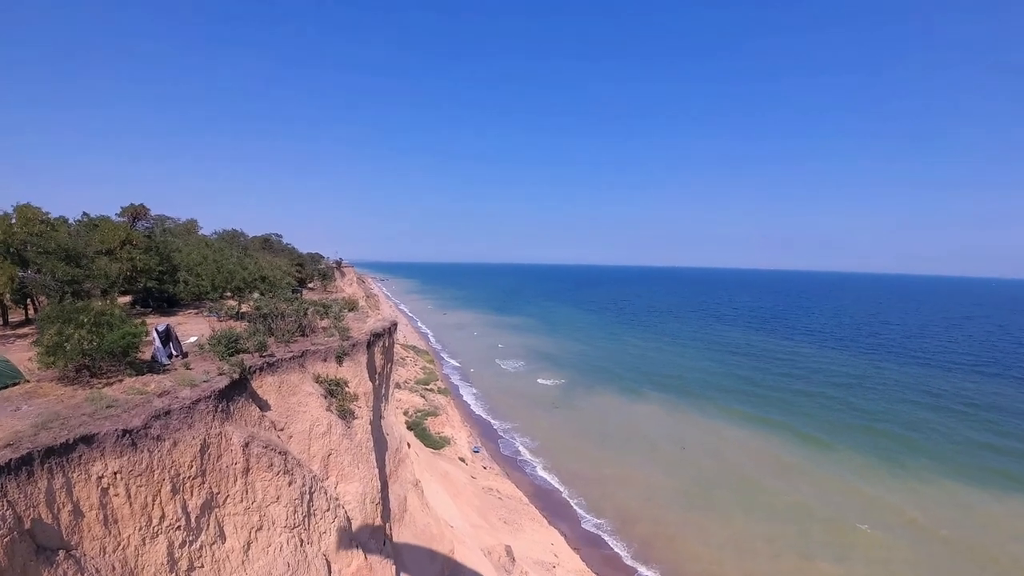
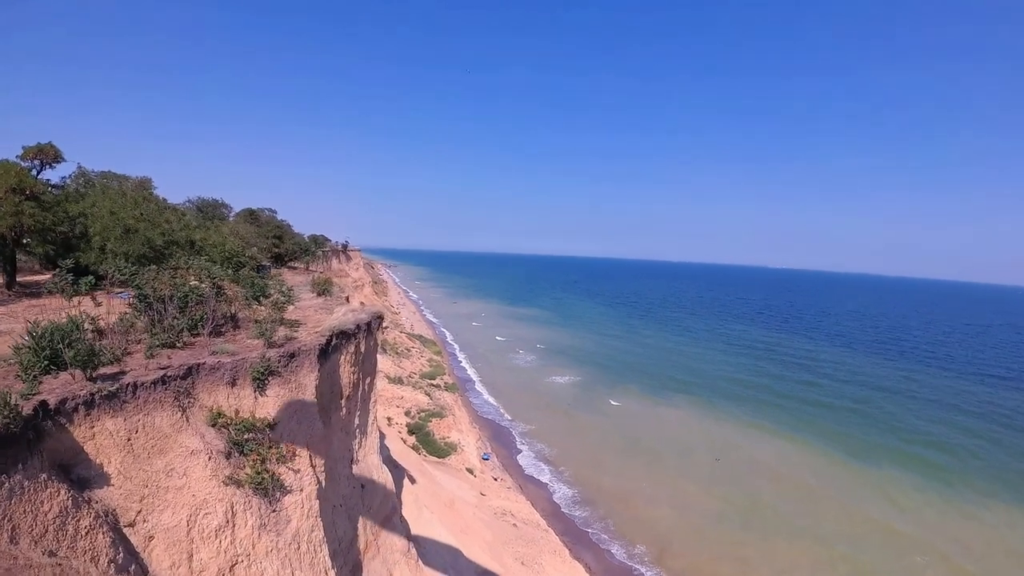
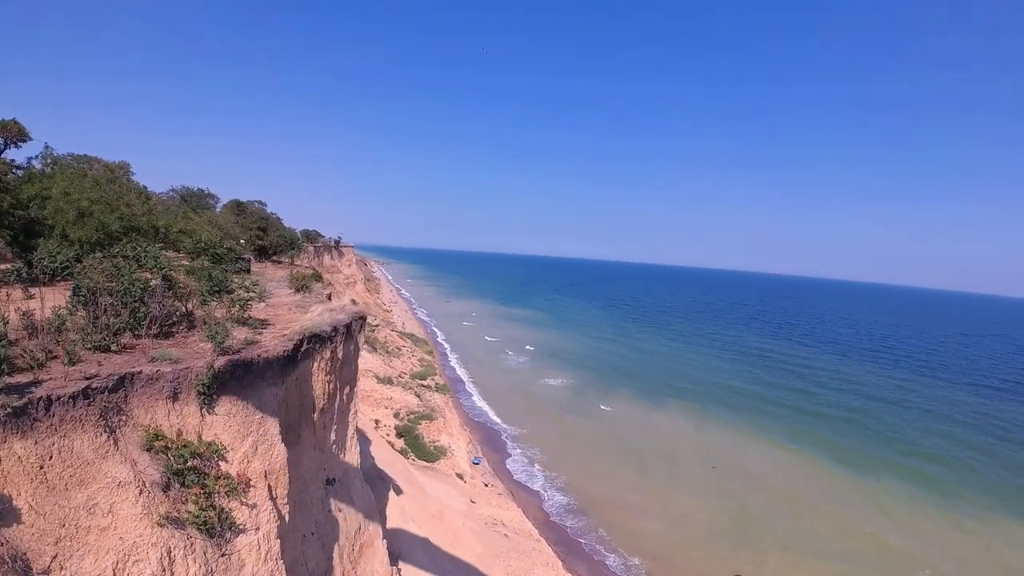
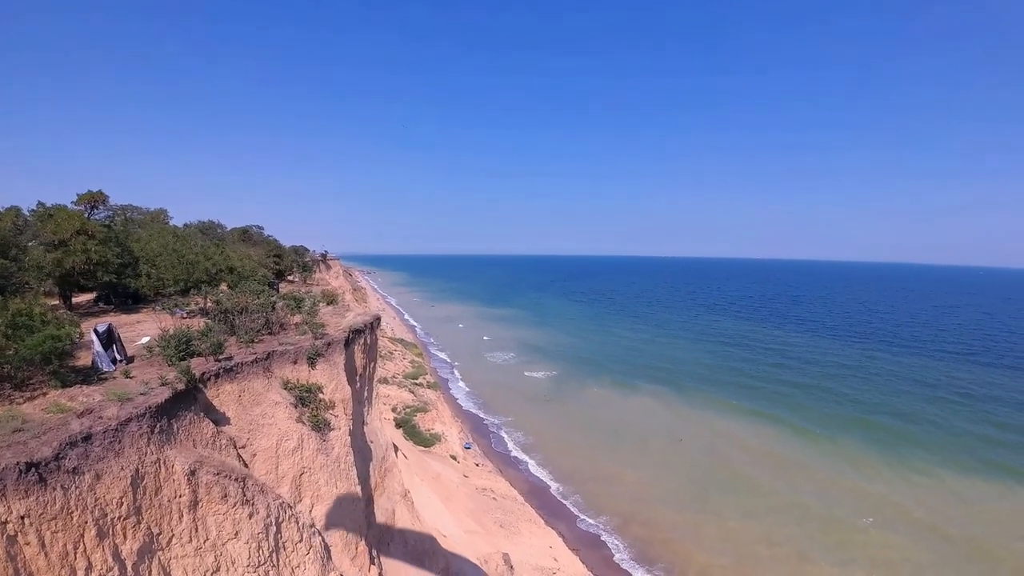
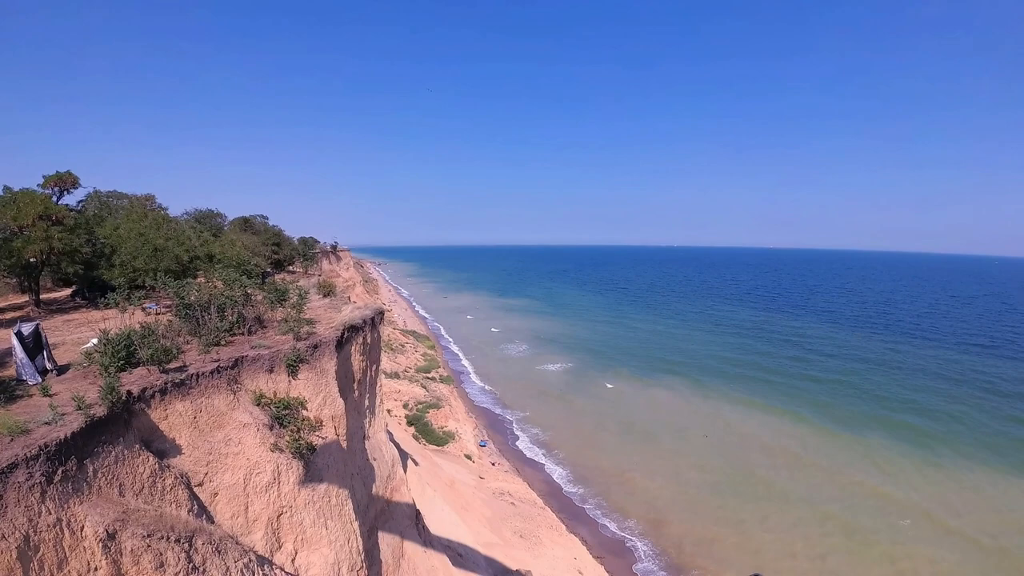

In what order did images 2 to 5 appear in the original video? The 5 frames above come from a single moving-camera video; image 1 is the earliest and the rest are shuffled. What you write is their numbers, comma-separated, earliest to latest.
4, 5, 2, 3
